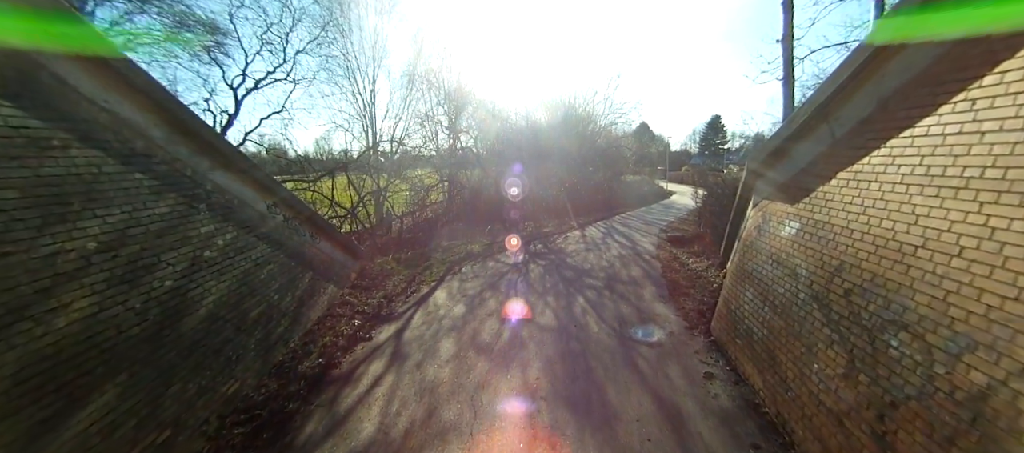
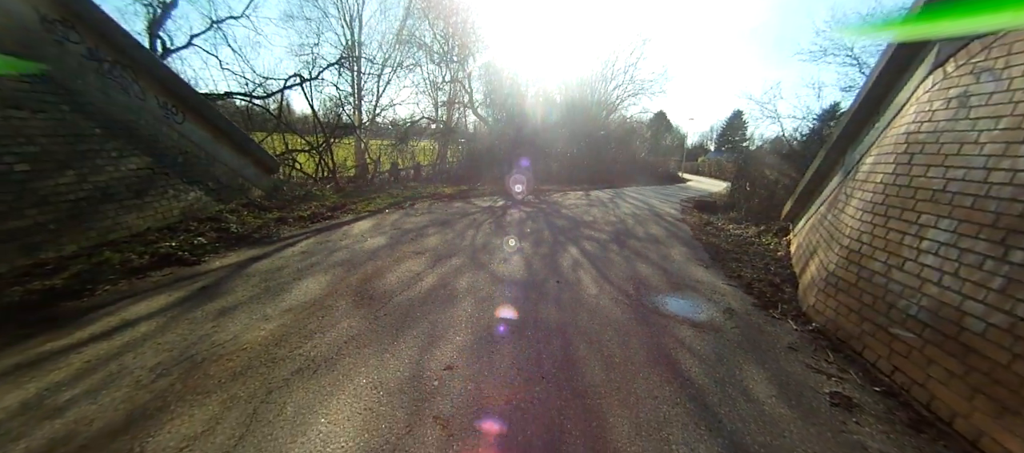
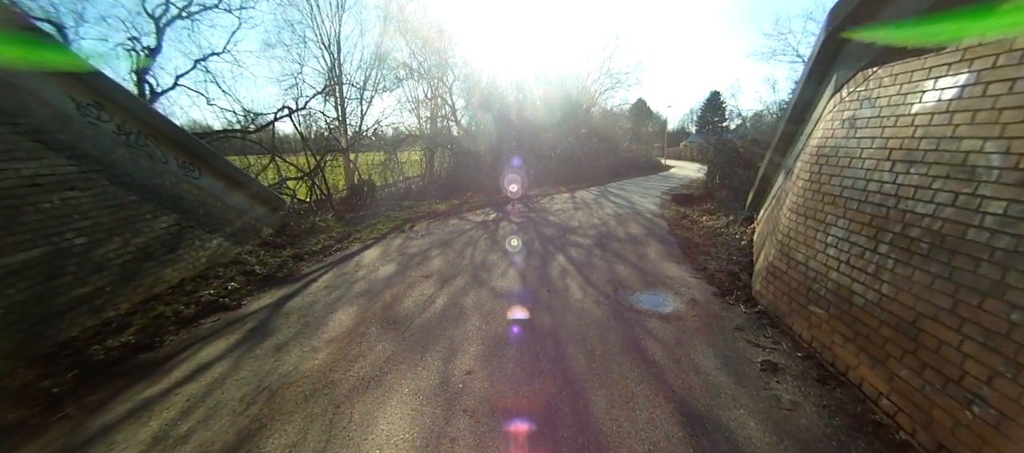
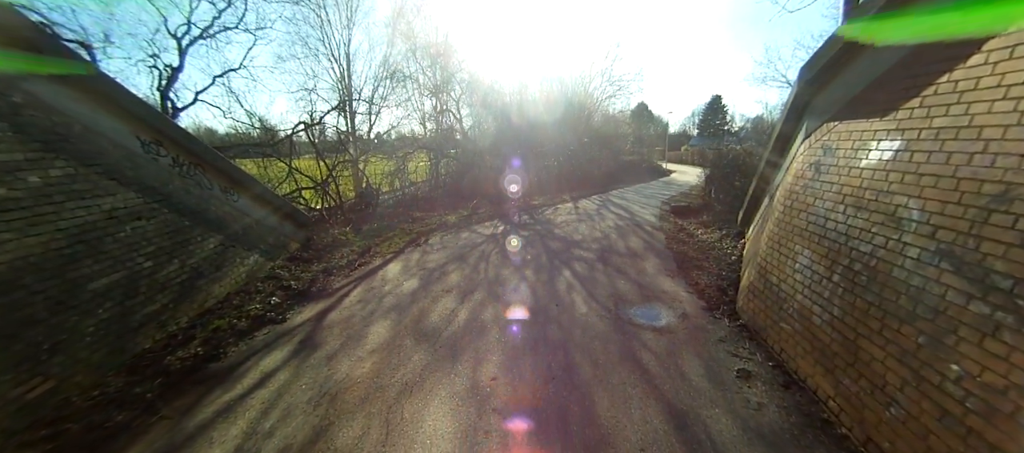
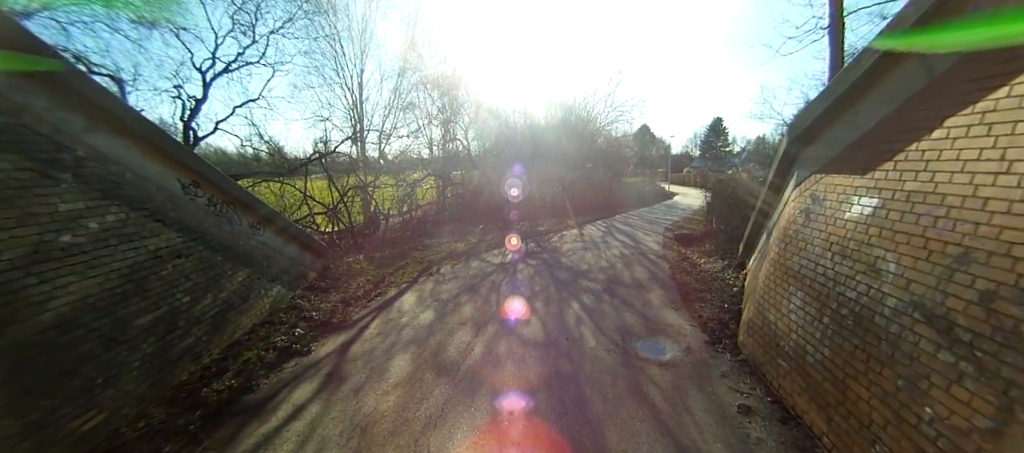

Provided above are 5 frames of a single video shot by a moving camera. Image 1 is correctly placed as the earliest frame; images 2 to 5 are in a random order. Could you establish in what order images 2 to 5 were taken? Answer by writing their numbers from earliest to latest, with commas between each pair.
5, 4, 3, 2
